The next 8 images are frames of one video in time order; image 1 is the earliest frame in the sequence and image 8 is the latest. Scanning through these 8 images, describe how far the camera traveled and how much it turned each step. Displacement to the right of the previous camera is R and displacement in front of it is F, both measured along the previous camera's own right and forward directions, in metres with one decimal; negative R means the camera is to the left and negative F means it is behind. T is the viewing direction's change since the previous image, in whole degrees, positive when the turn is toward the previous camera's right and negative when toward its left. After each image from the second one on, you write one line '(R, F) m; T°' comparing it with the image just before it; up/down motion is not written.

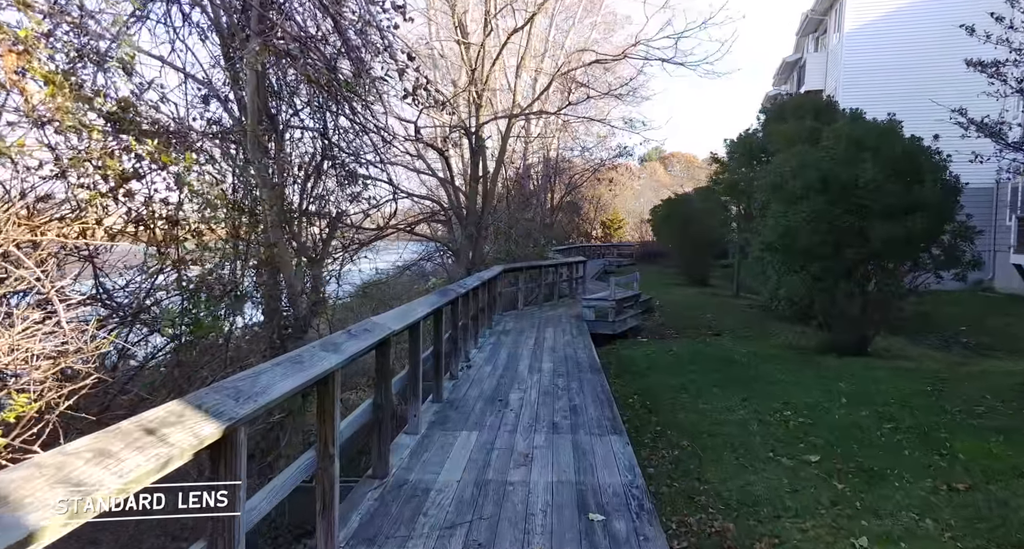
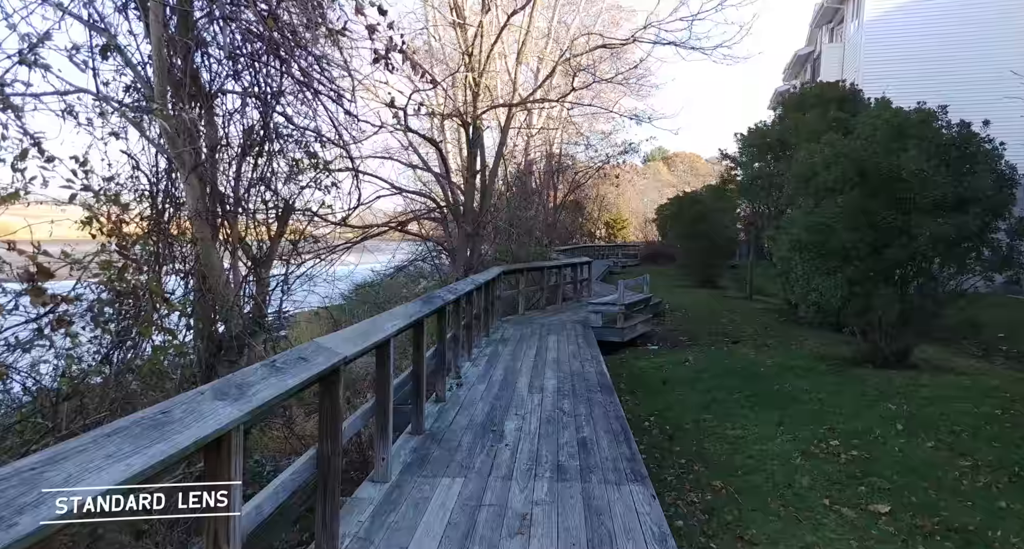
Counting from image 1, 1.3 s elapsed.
(+0.1, +1.0) m; 0°
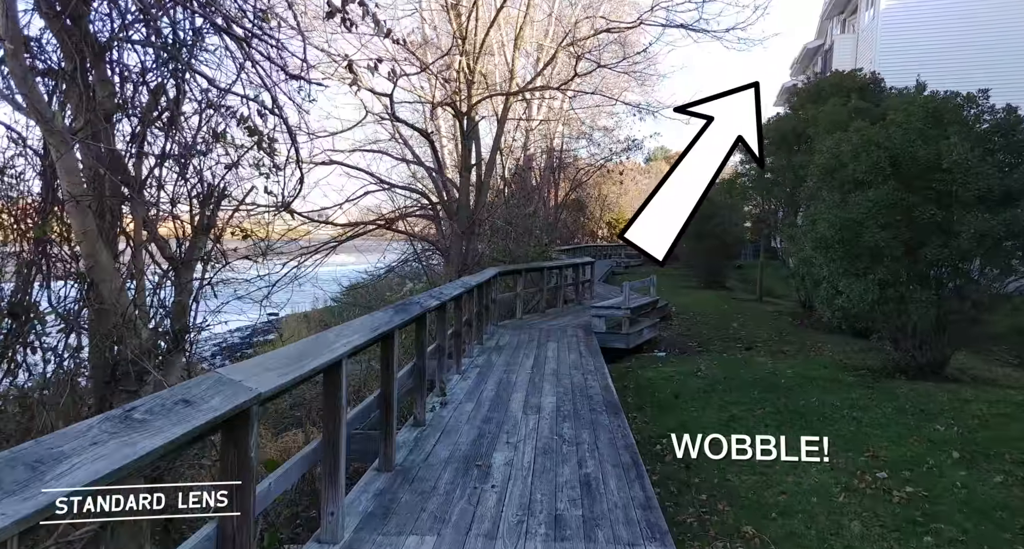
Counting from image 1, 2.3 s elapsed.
(+0.1, +0.8) m; 0°
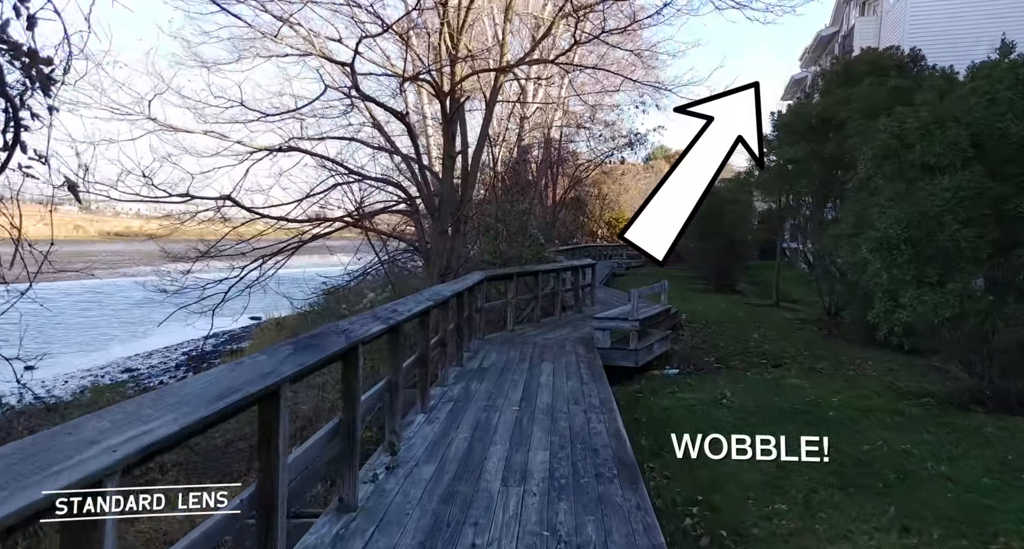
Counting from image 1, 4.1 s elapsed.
(+0.2, +1.5) m; 0°
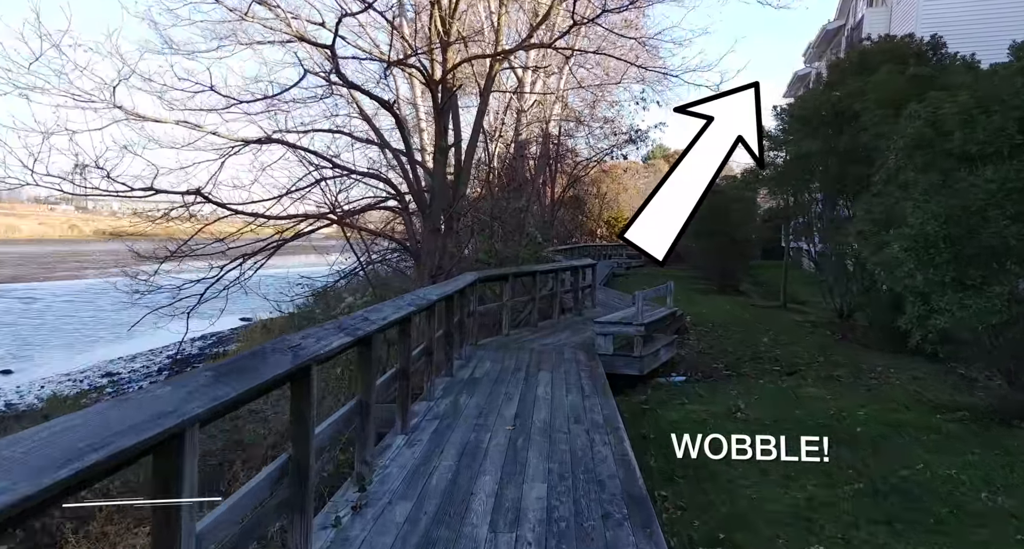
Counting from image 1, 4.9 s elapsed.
(0.0, +0.6) m; 0°
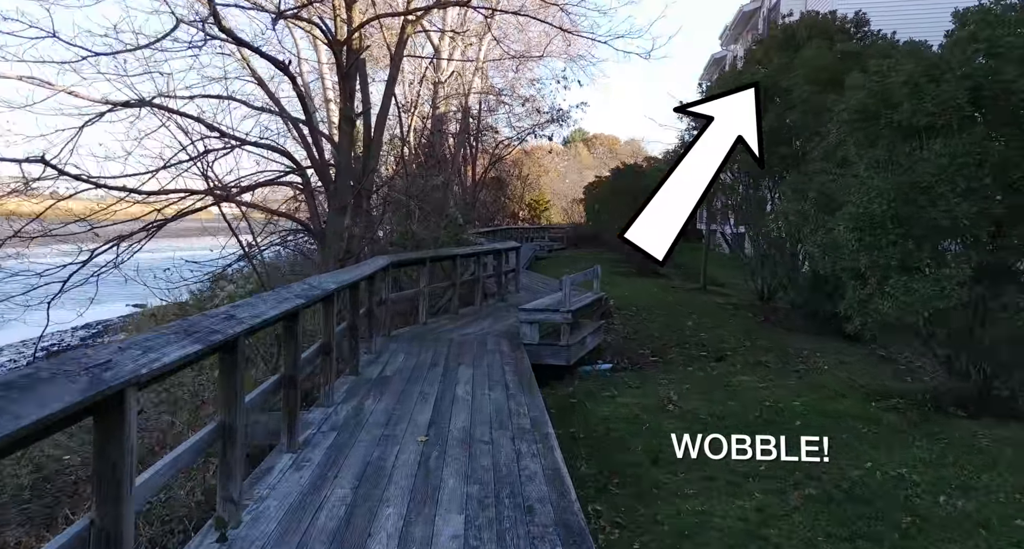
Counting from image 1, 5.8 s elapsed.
(+0.1, +0.7) m; +8°
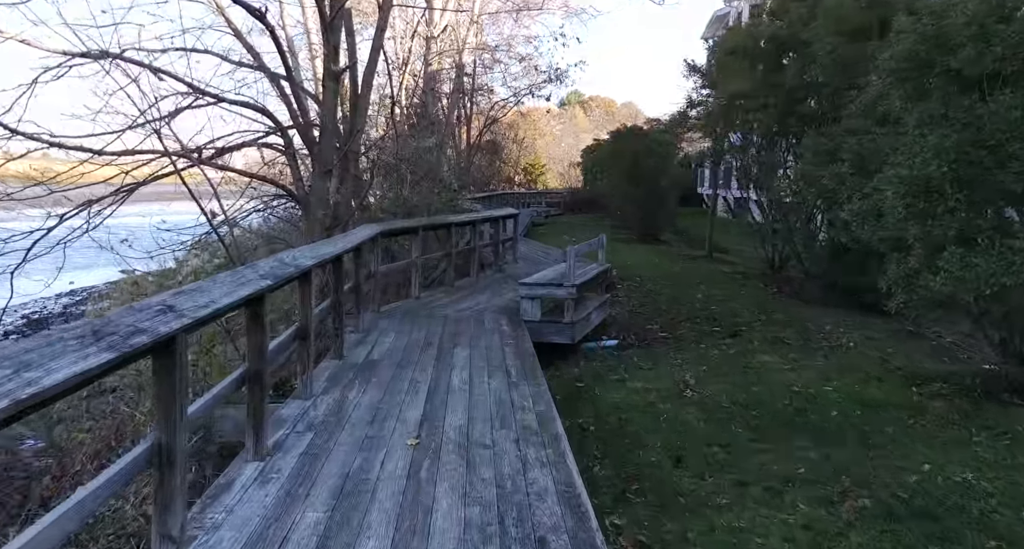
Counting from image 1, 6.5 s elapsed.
(-0.1, +0.6) m; 0°
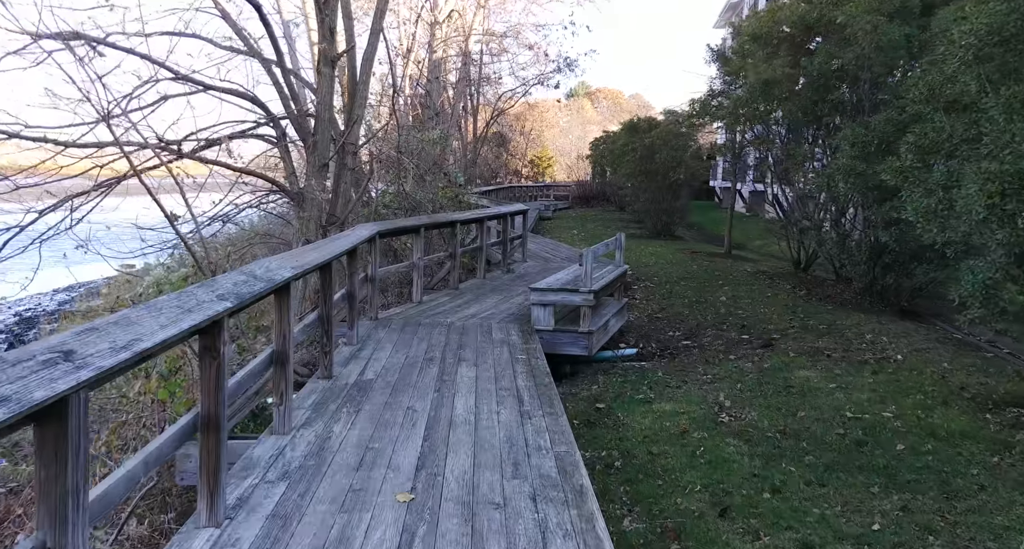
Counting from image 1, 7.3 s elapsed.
(0.0, +0.7) m; -1°
